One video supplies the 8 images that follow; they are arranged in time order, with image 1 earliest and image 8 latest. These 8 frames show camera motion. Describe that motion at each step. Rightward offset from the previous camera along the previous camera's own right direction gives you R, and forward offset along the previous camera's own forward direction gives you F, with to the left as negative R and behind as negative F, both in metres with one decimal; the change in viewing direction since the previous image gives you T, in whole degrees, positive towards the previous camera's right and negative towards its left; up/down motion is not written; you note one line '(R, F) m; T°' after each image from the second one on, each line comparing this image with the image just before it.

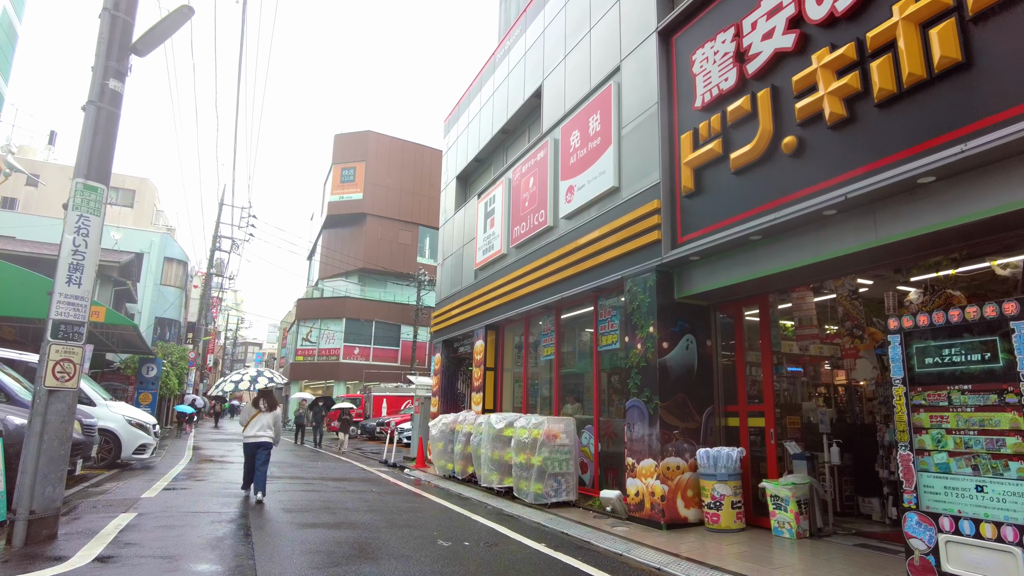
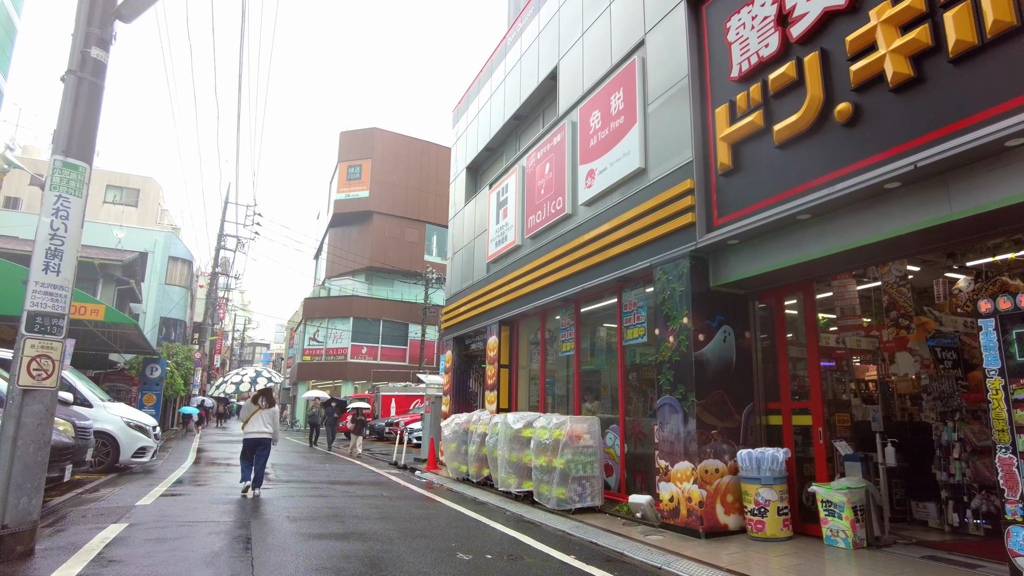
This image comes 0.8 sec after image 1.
(-0.1, +0.6) m; -1°
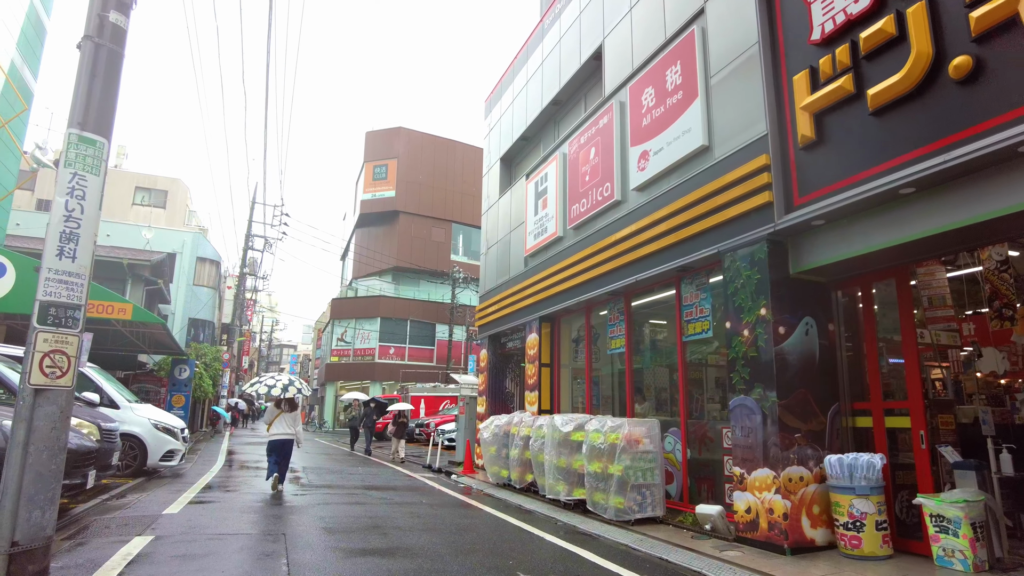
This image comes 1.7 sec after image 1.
(-0.3, +0.6) m; -2°
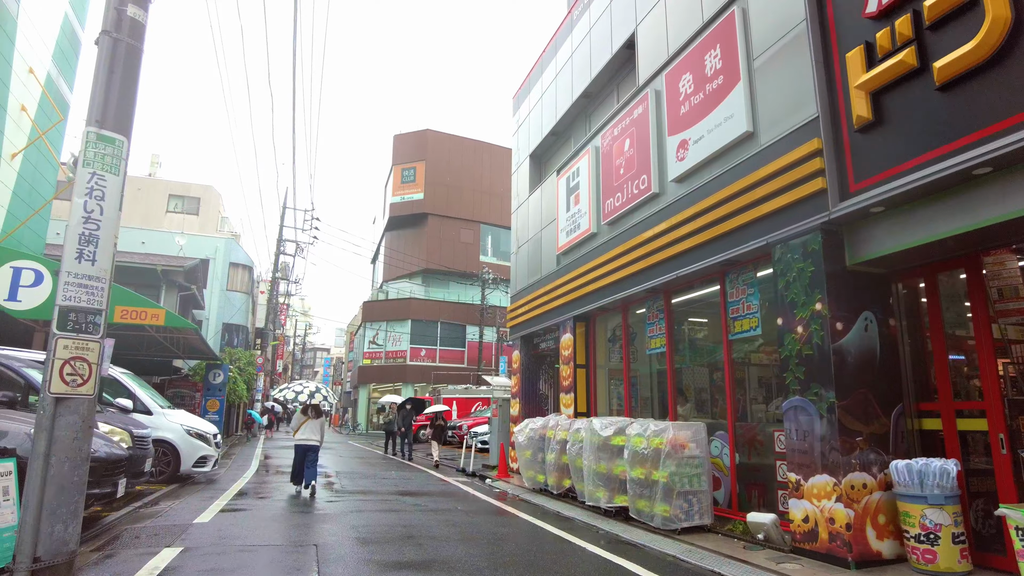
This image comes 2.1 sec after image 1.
(-0.1, +0.3) m; -3°
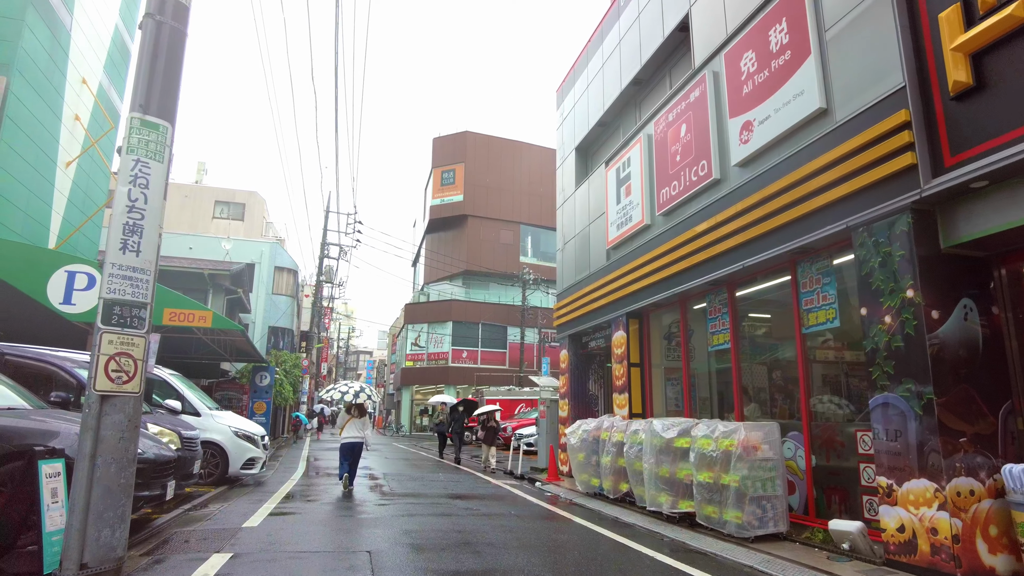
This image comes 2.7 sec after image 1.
(-0.2, +0.3) m; -3°
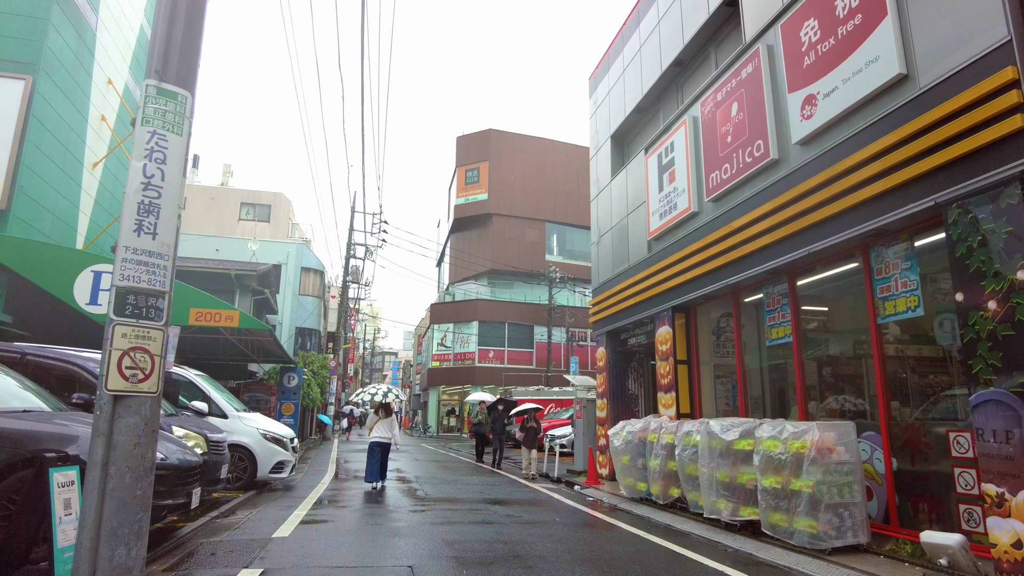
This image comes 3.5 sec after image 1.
(-0.2, +0.5) m; -2°
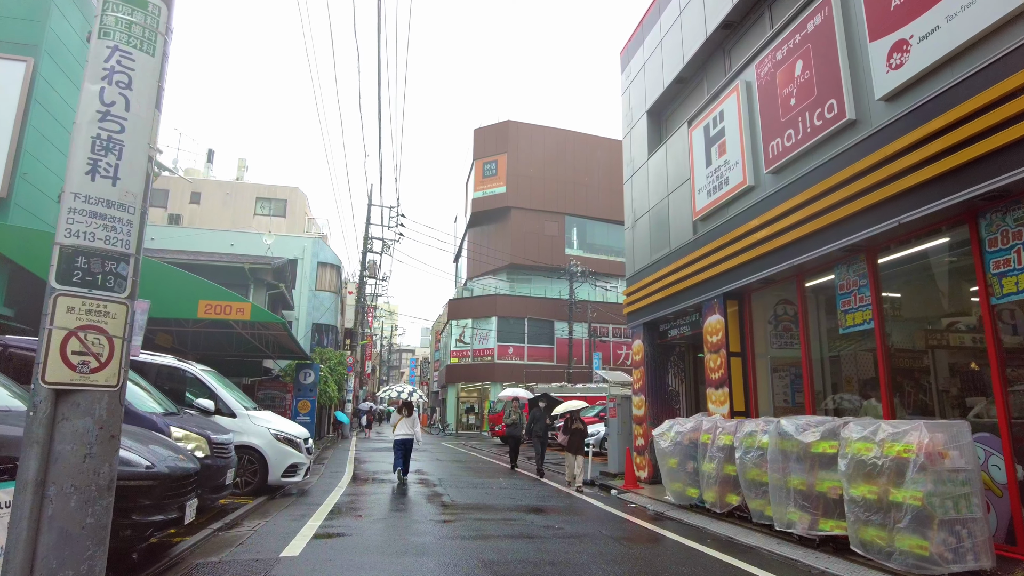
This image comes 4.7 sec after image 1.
(-0.2, +0.9) m; -1°
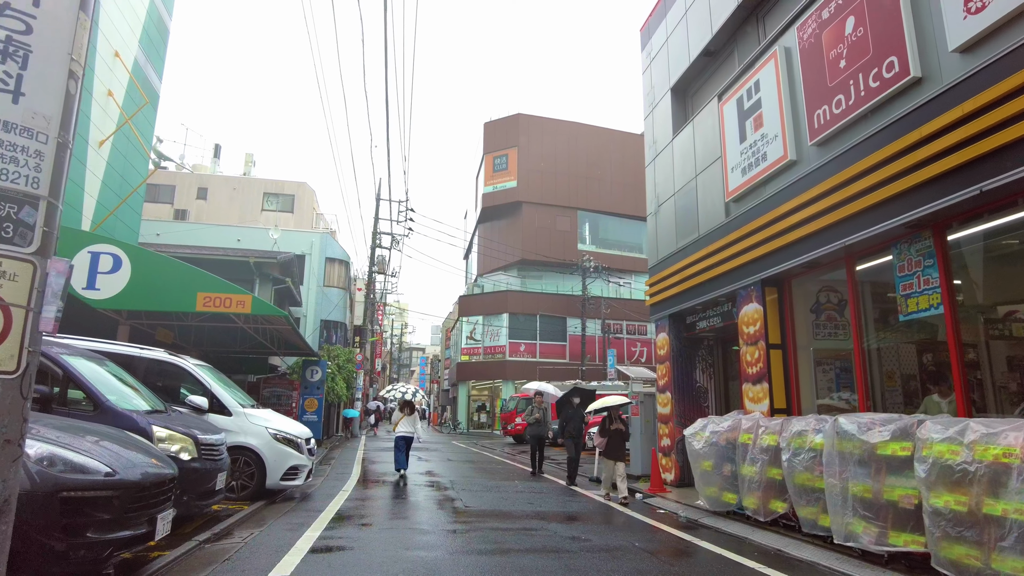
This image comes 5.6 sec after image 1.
(-0.1, +0.7) m; -1°
